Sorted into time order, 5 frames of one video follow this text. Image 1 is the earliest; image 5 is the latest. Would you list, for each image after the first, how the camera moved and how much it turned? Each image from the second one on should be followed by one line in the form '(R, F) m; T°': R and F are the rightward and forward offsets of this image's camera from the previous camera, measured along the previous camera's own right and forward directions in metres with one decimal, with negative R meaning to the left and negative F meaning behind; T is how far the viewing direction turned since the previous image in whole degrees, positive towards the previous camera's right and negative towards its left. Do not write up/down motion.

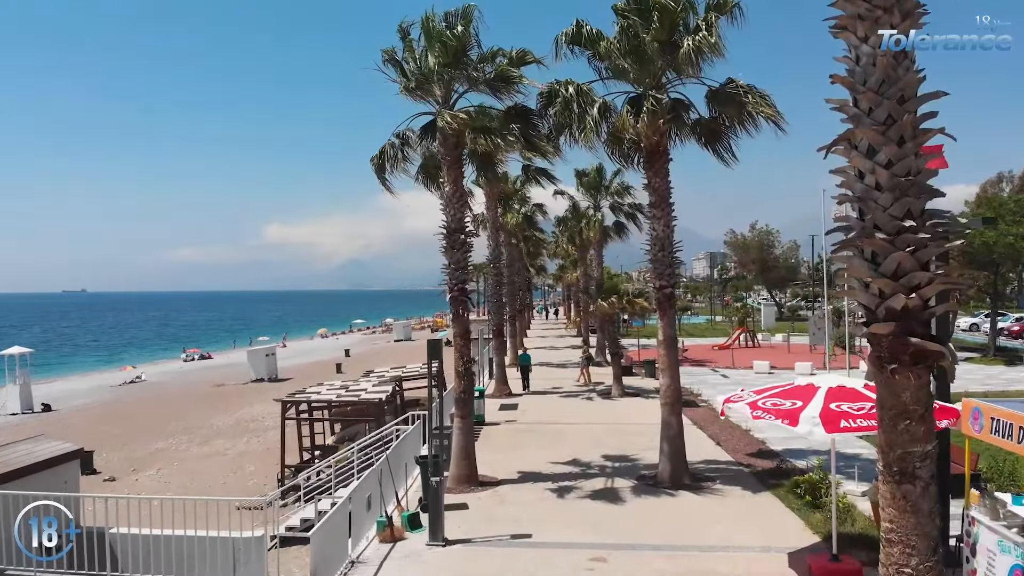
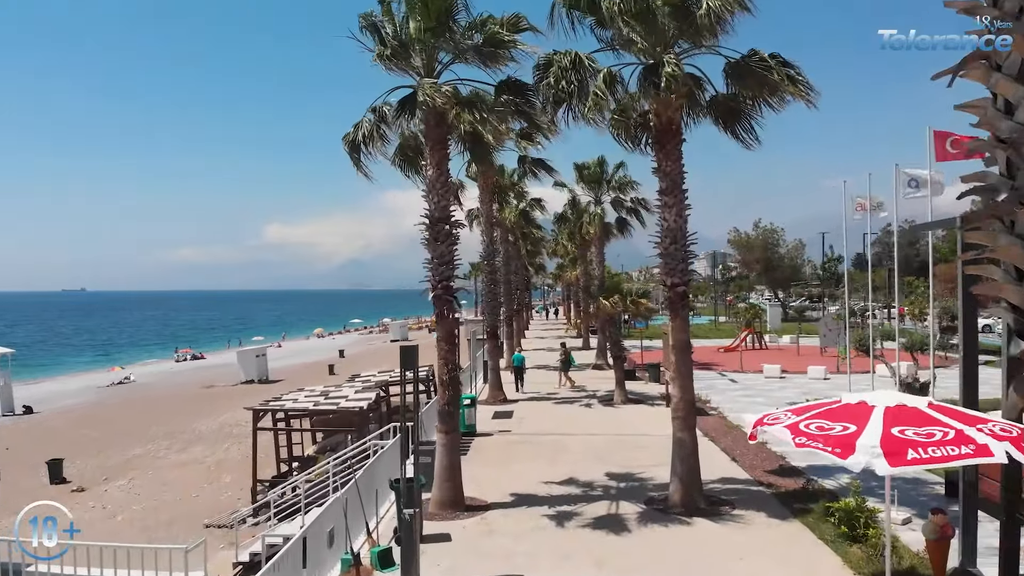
(+0.1, +1.3) m; 0°
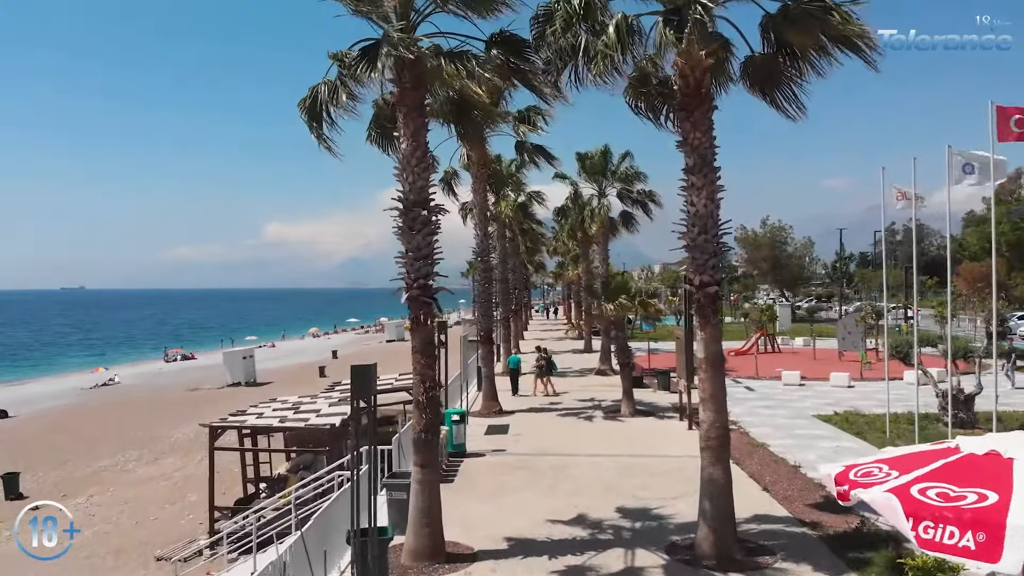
(+0.1, +1.7) m; 0°
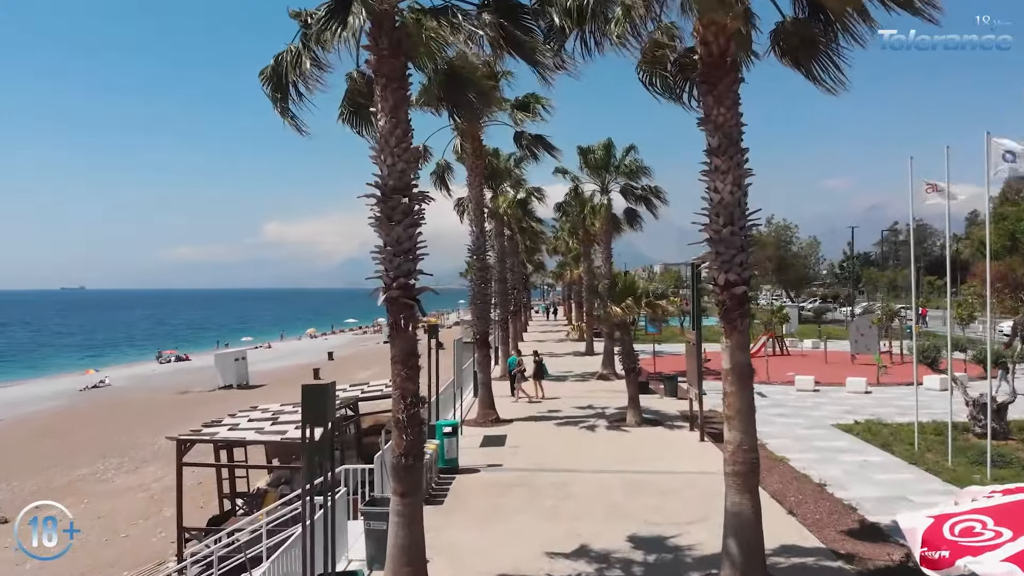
(0.0, +1.0) m; 0°
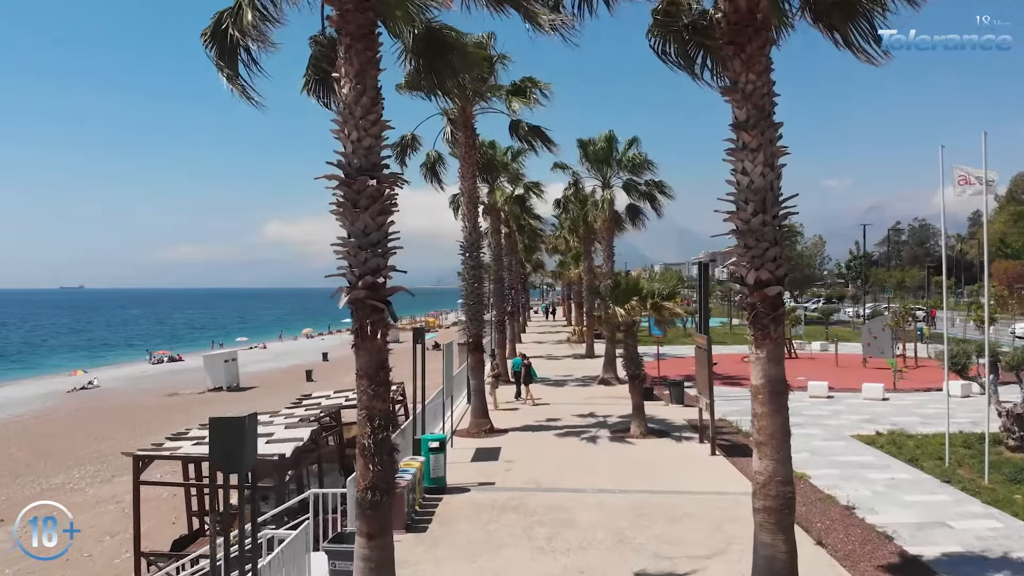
(+0.1, +1.1) m; 0°
